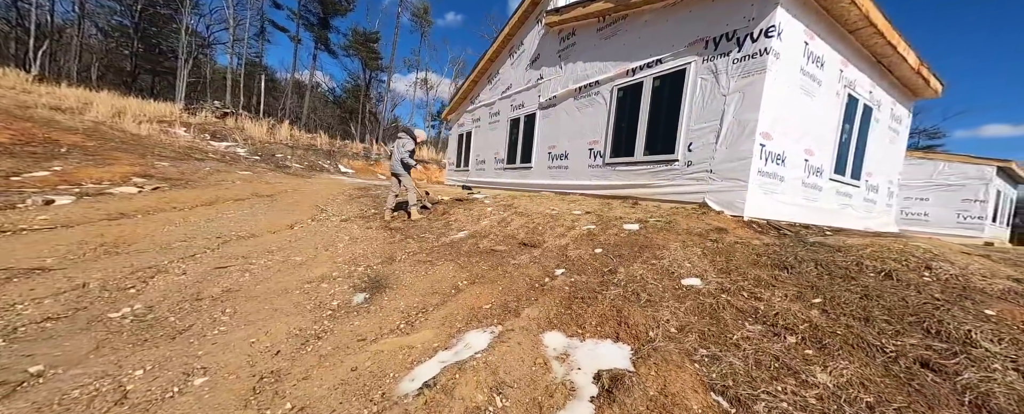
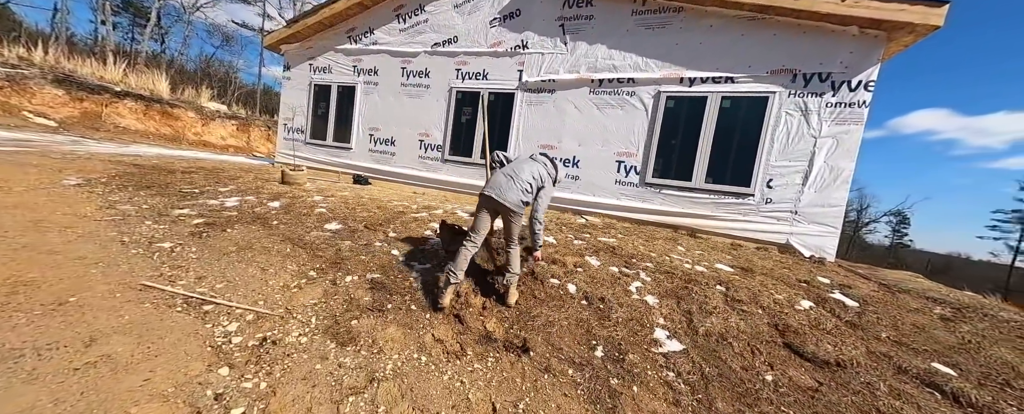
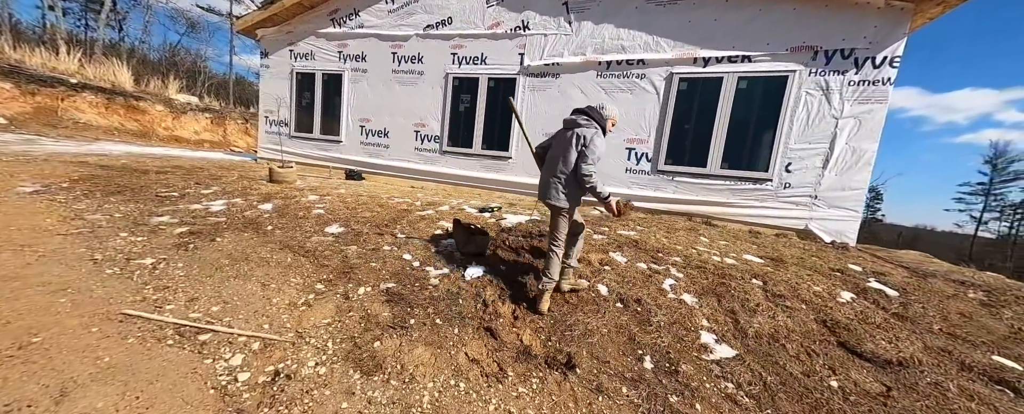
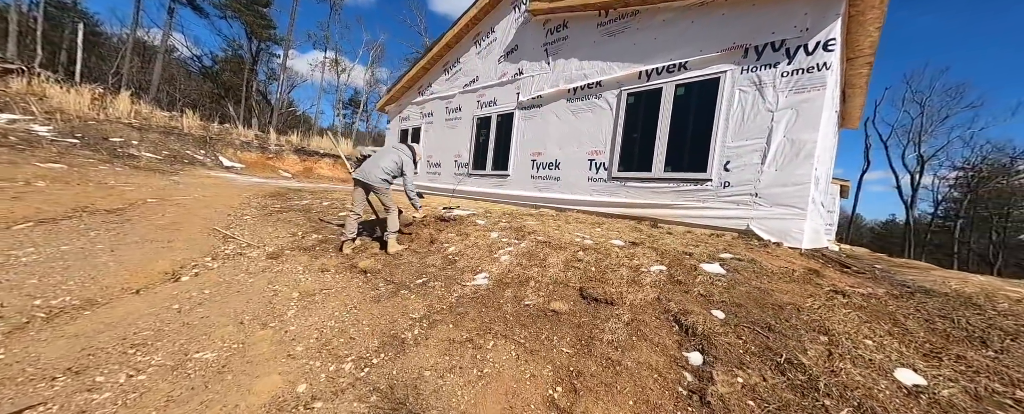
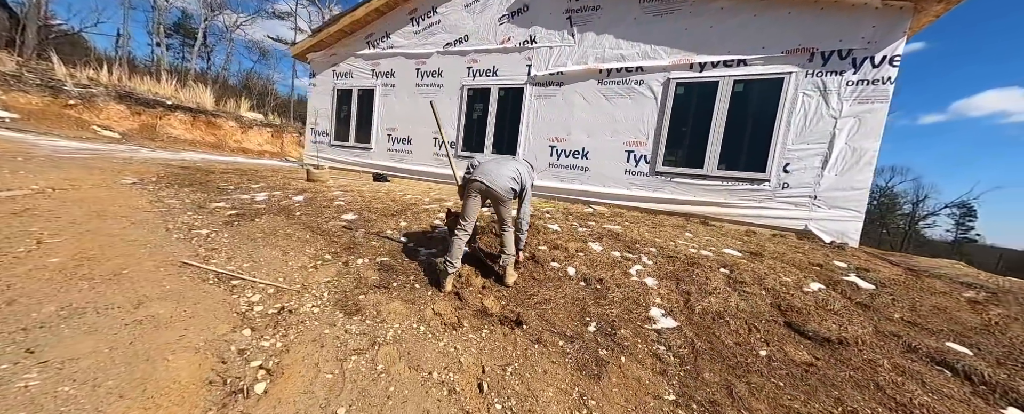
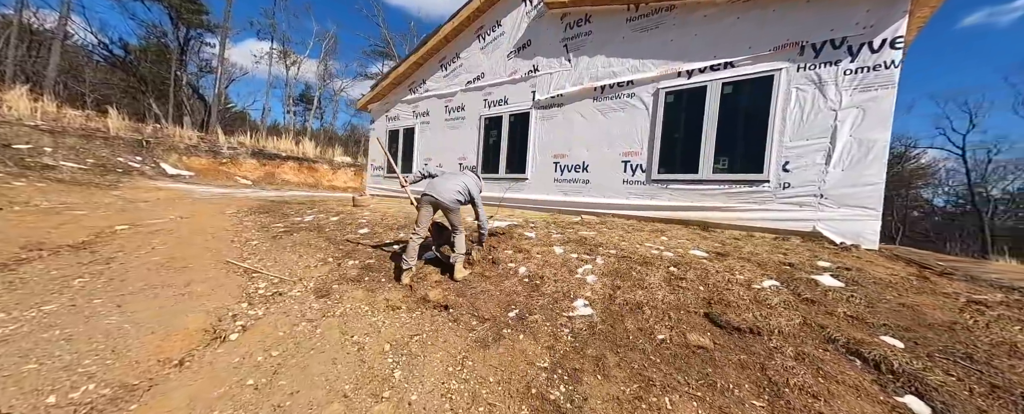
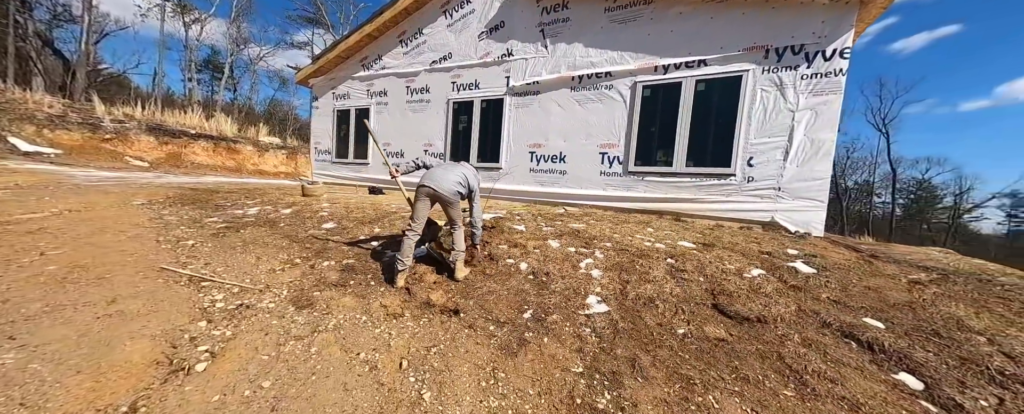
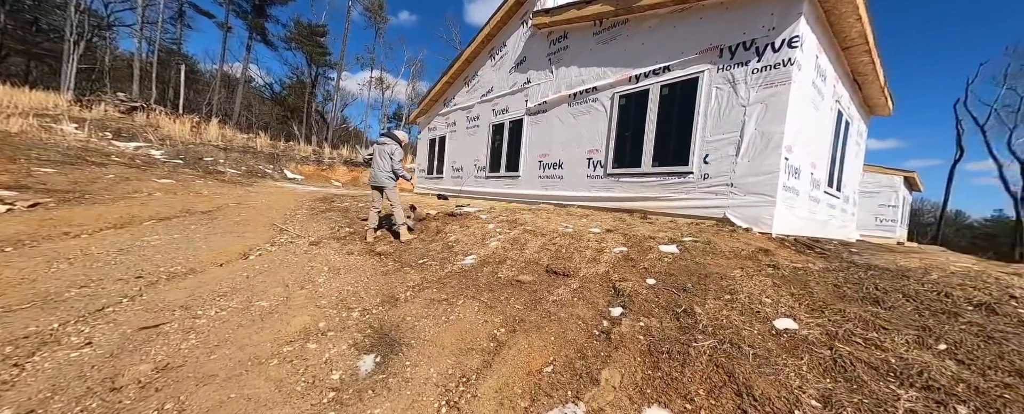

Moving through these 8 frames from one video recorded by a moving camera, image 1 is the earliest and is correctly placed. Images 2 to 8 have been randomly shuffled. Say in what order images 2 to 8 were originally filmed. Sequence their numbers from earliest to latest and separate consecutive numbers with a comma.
8, 4, 6, 7, 5, 2, 3
